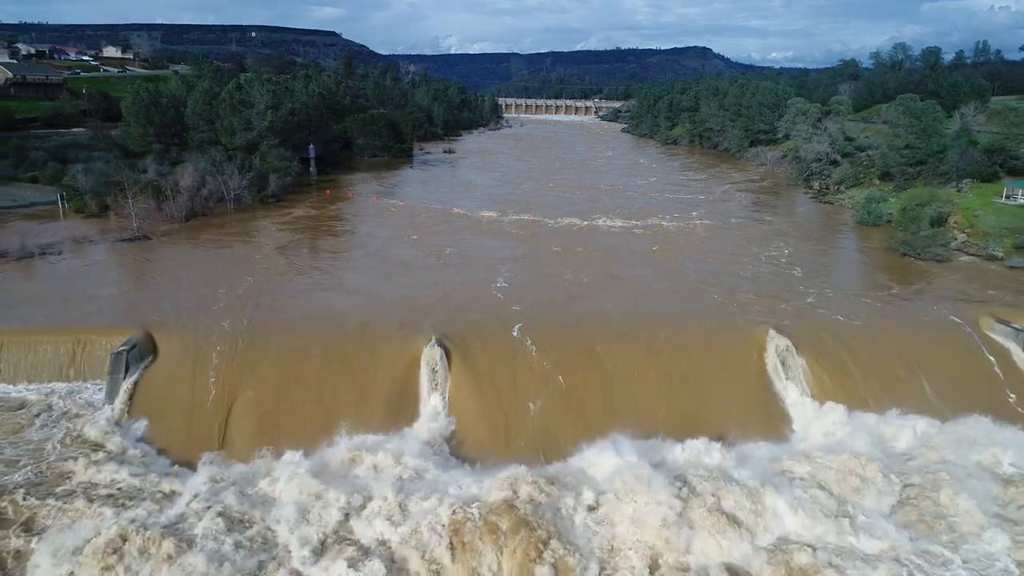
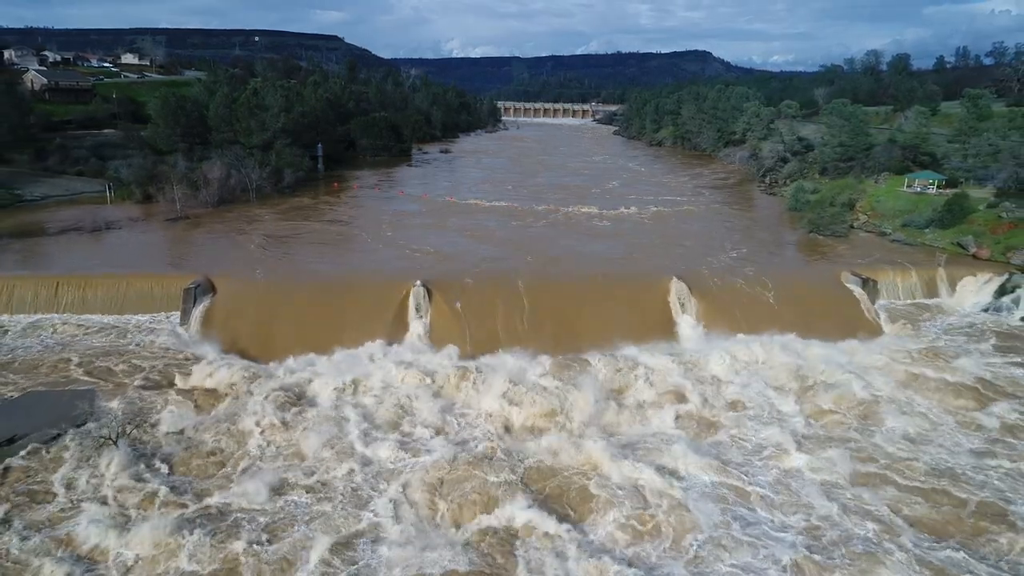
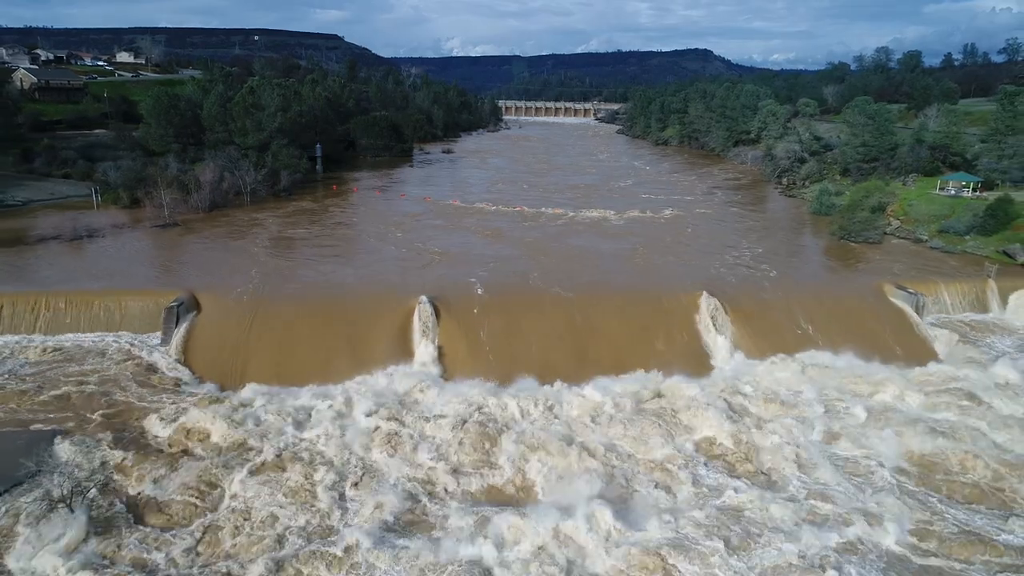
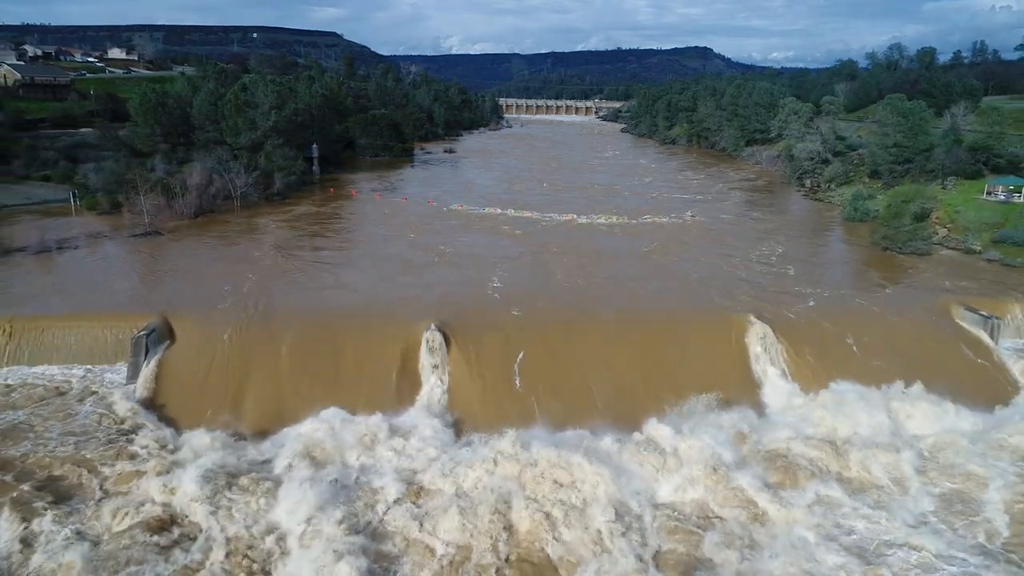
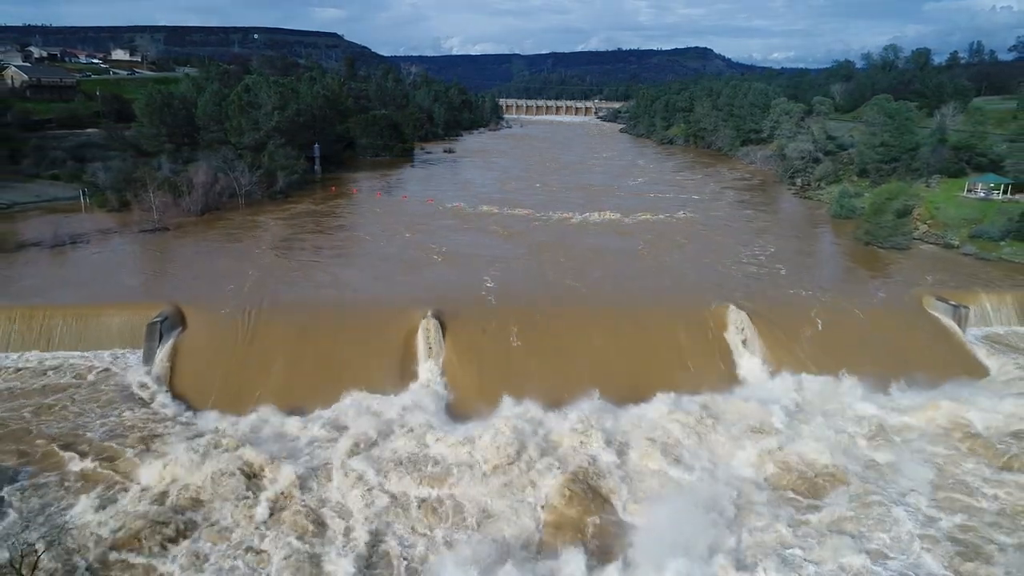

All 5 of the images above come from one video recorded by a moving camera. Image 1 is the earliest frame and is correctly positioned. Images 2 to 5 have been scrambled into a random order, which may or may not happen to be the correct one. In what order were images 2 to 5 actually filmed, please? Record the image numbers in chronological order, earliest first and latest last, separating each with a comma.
4, 5, 3, 2
